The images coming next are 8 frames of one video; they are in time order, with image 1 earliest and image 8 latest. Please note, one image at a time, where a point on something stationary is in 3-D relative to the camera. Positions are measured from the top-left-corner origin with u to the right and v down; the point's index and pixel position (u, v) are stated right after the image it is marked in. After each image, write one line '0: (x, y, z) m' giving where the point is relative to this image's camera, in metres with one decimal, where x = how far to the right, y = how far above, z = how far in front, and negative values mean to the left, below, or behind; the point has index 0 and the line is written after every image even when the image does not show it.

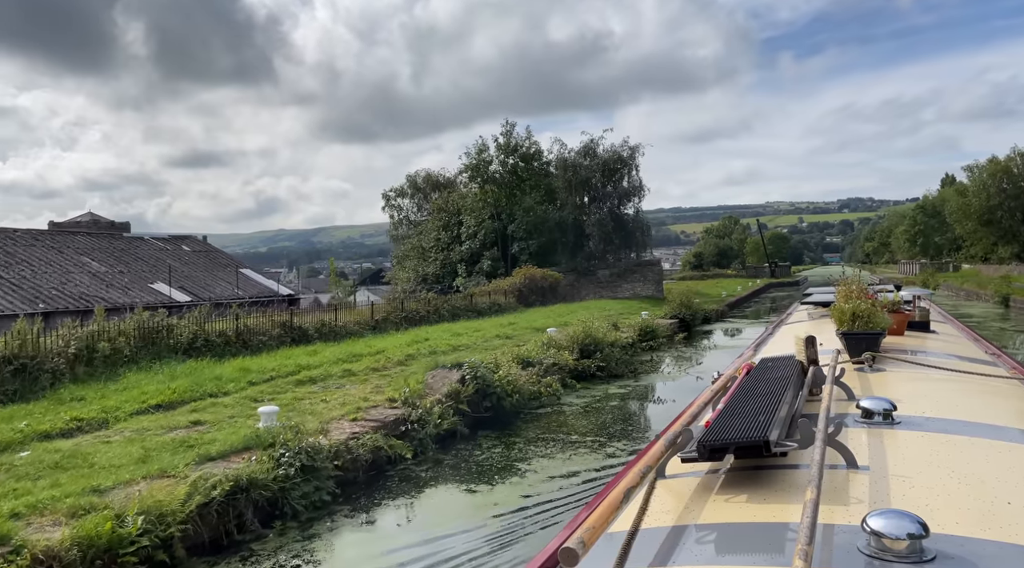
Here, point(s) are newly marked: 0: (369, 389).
0: (-1.9, -1.4, +11.3) m
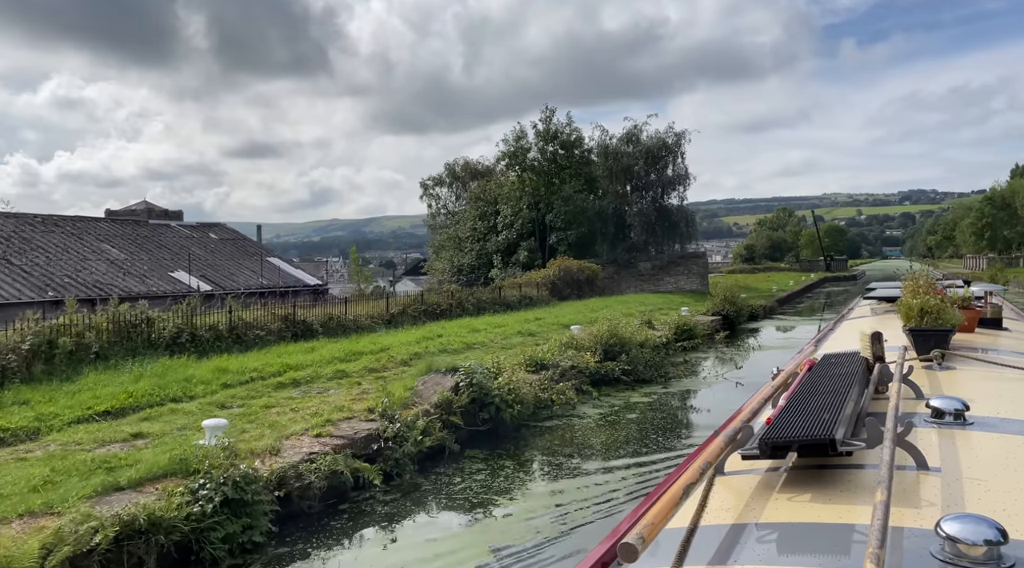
0: (-1.9, -1.3, +9.9) m
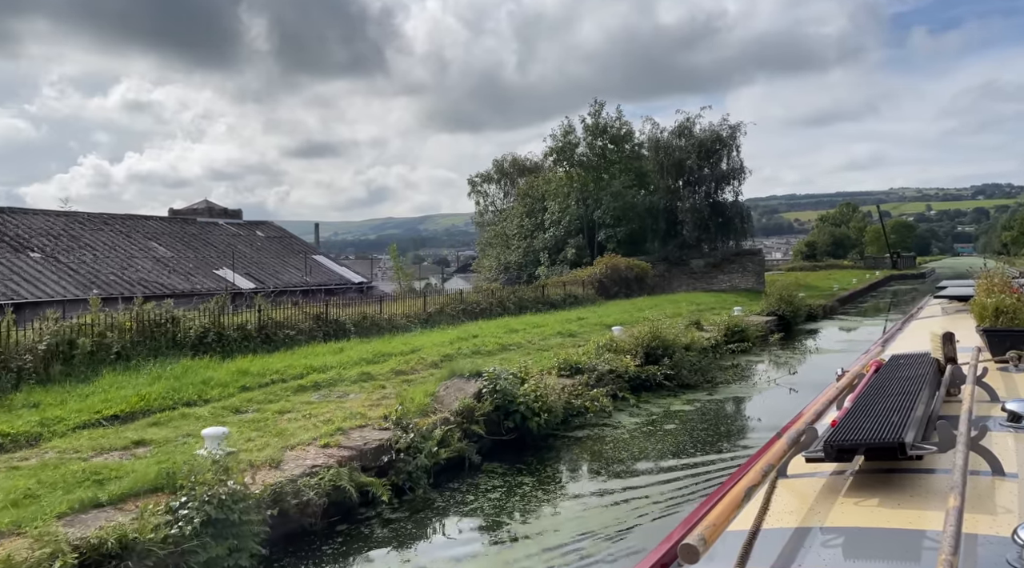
0: (-1.5, -1.3, +9.4) m
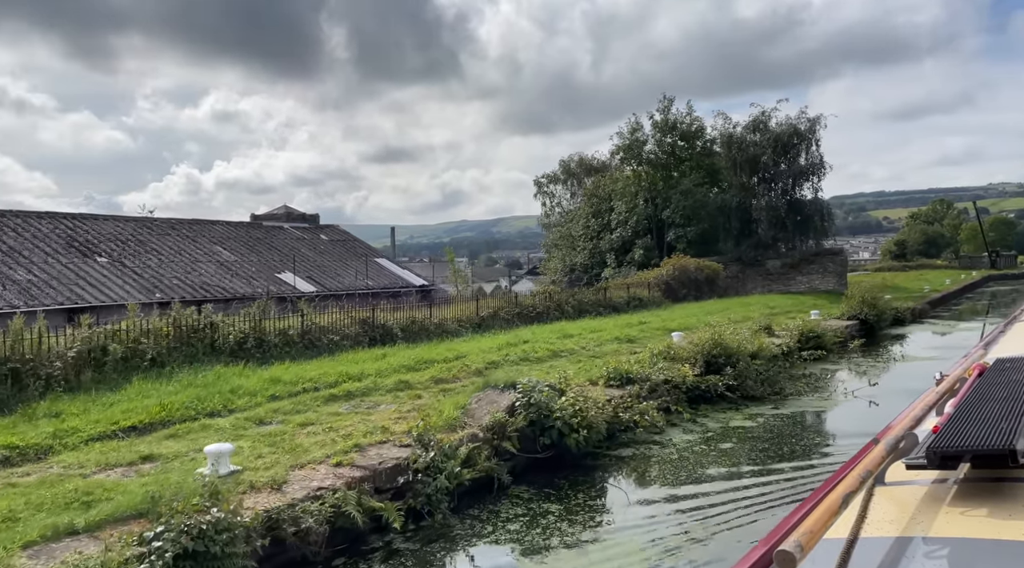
0: (-1.1, -1.3, +8.8) m
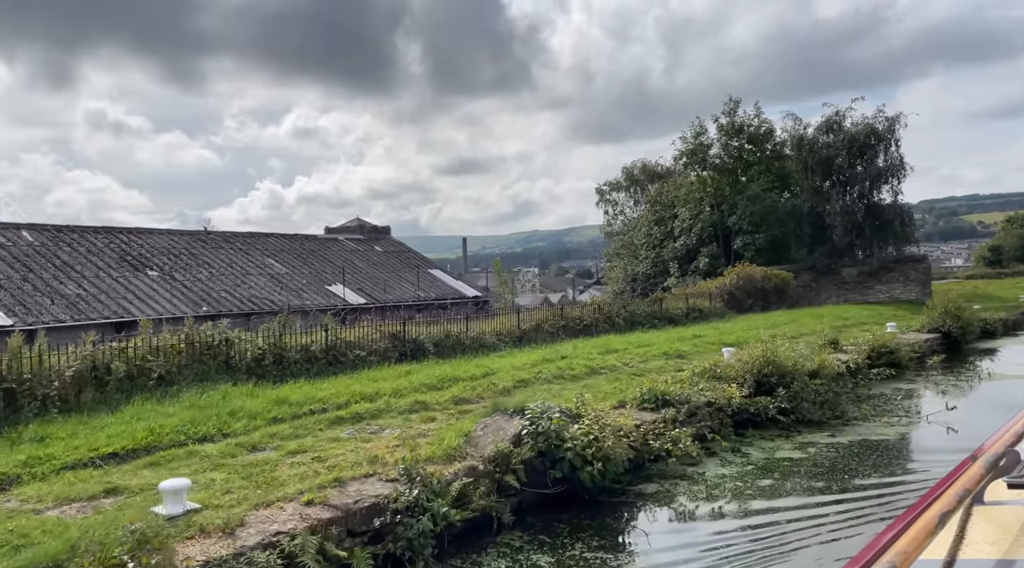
0: (-1.0, -1.4, +8.0) m
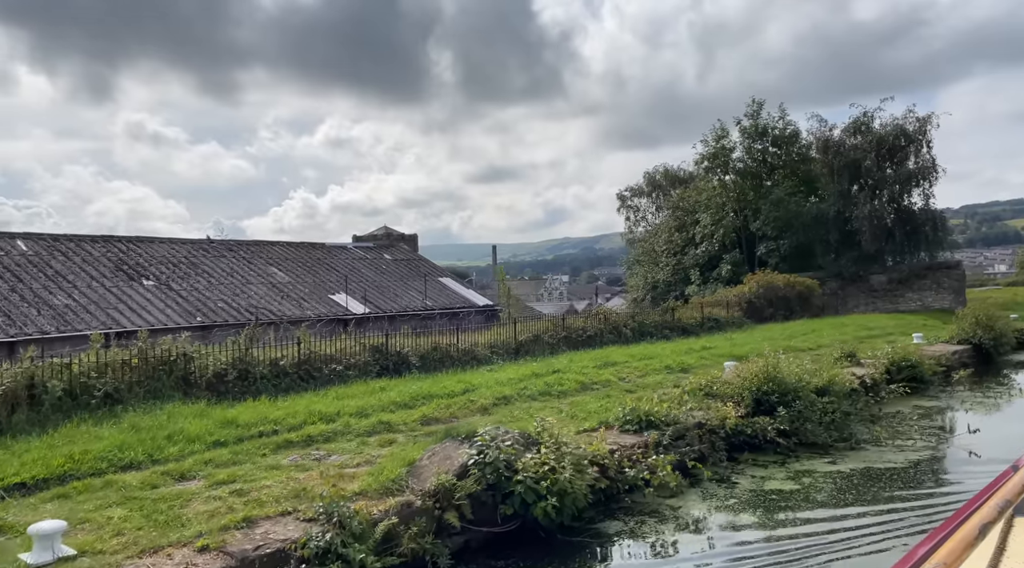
0: (-1.4, -1.5, +7.2) m
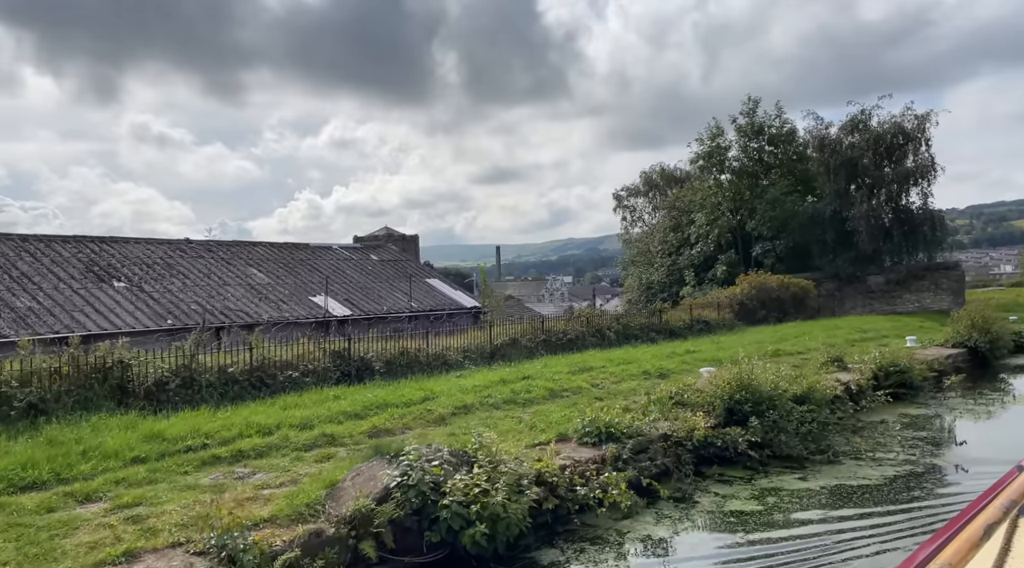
0: (-1.9, -1.6, +6.6) m
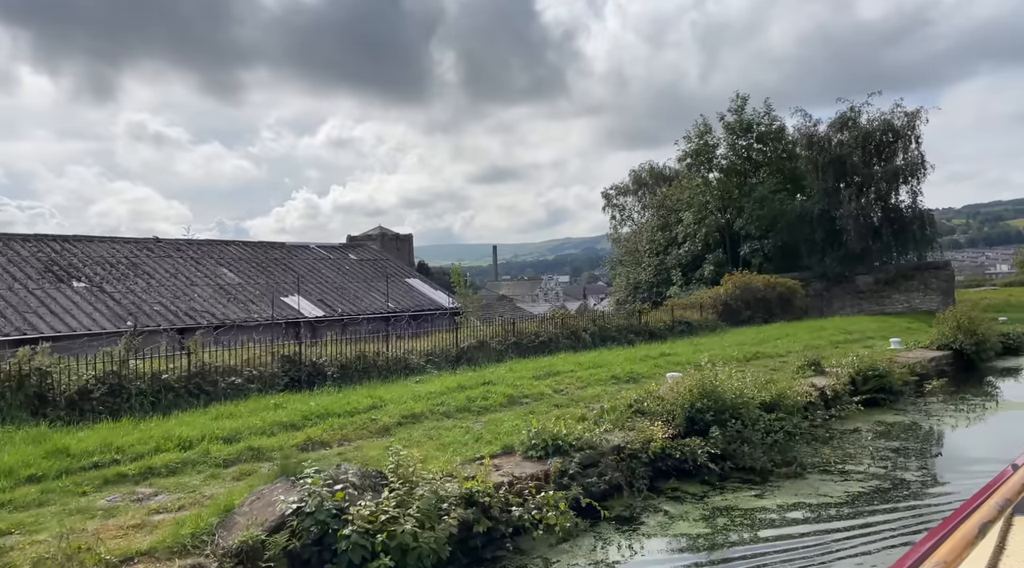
0: (-2.4, -1.6, +5.9) m
